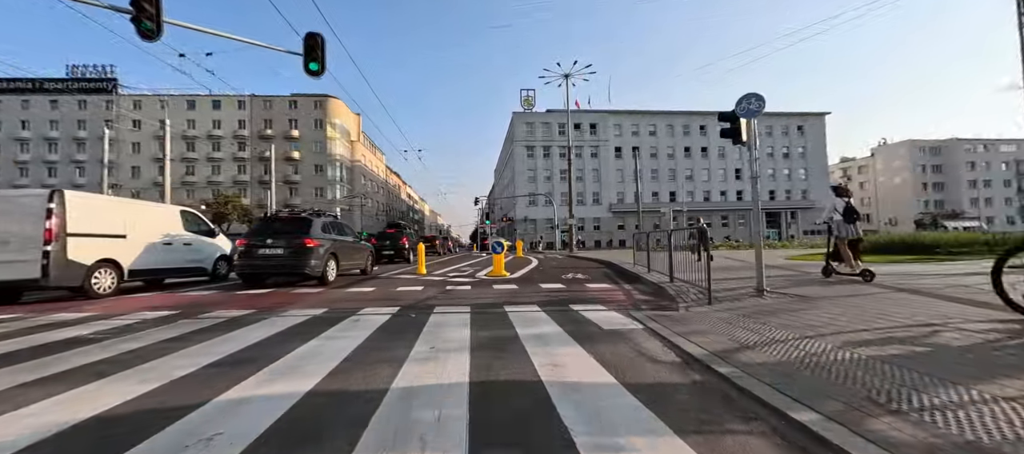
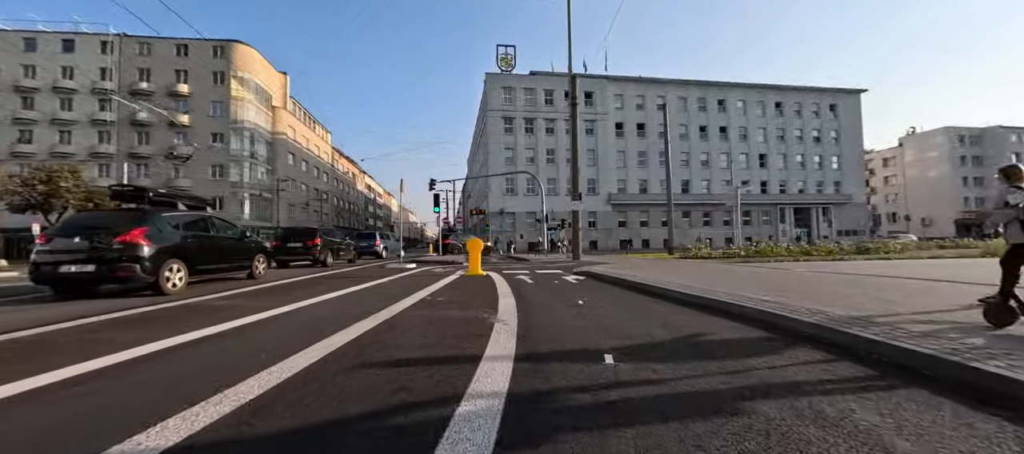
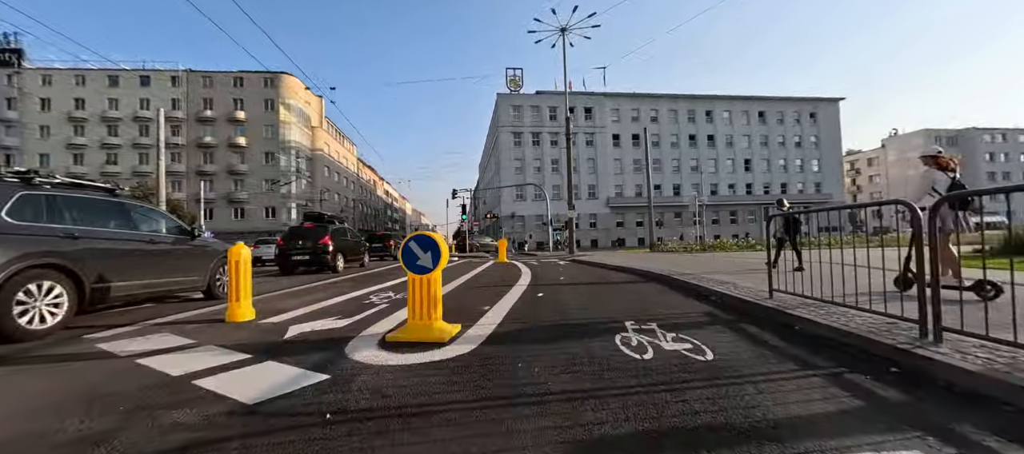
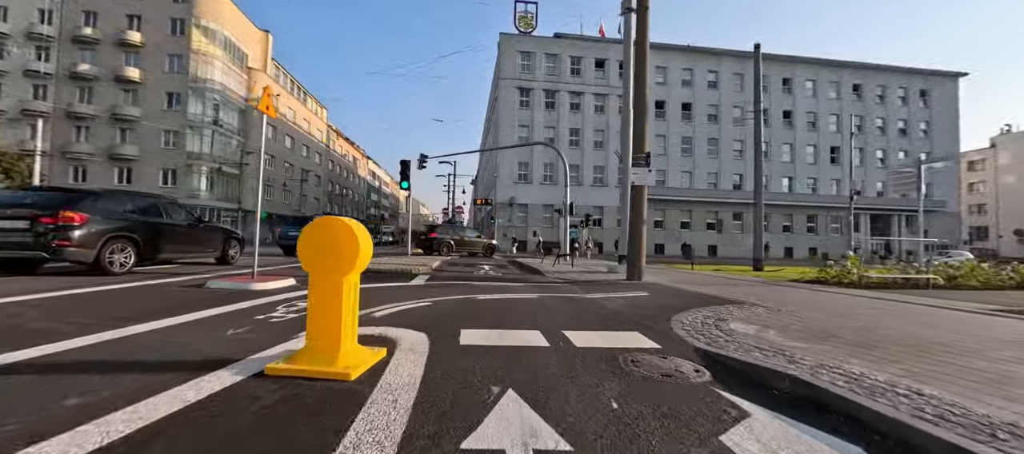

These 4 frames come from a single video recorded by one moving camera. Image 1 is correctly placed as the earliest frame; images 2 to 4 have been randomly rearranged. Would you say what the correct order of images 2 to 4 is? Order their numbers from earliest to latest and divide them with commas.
3, 2, 4
